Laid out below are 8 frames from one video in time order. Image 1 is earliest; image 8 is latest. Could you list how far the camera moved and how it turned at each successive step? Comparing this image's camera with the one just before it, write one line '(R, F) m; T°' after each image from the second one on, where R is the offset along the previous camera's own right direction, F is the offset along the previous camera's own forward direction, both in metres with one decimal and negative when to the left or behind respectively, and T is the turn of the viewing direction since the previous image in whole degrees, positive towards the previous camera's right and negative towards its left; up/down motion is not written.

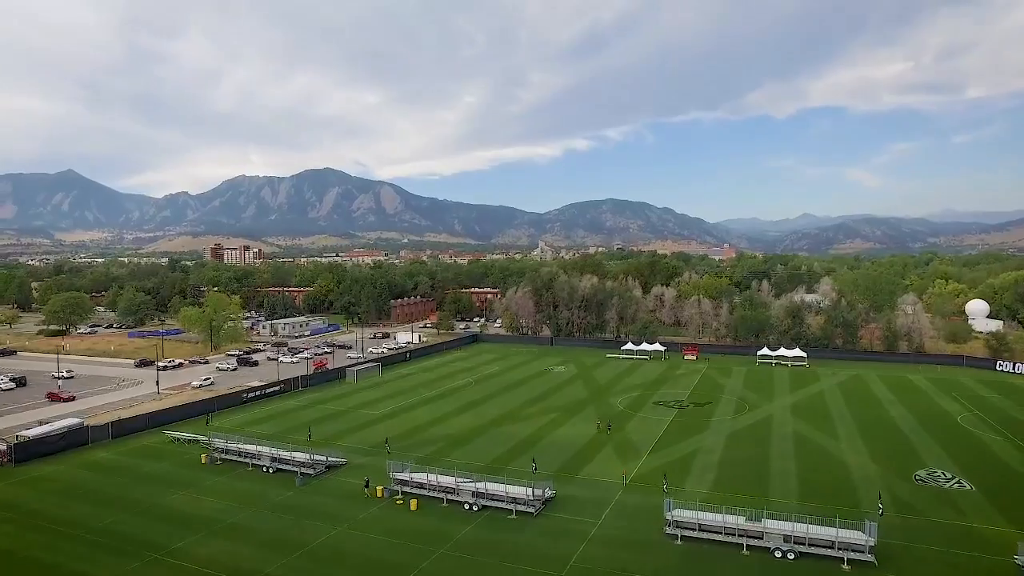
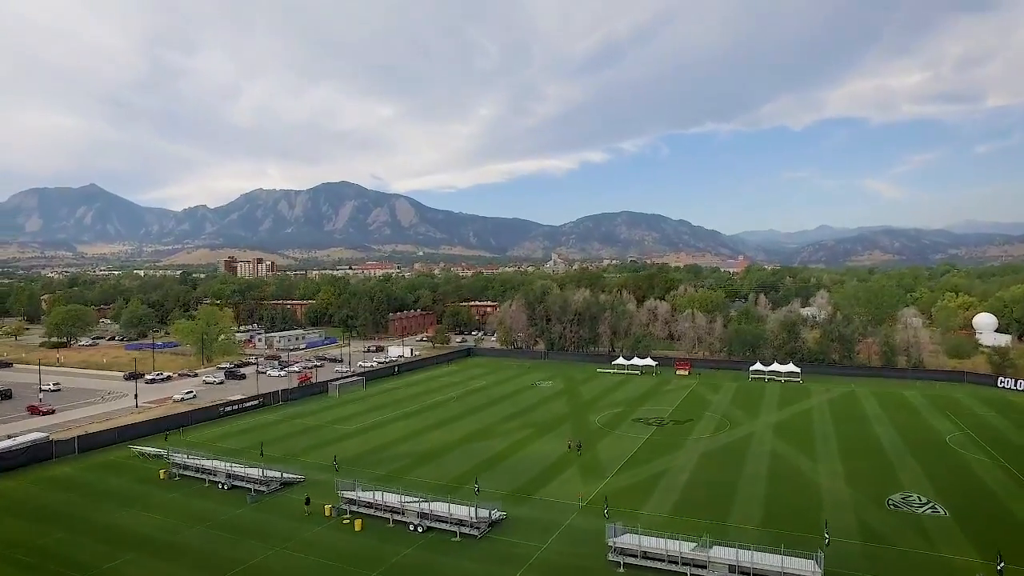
(+3.3, +0.7) m; -2°
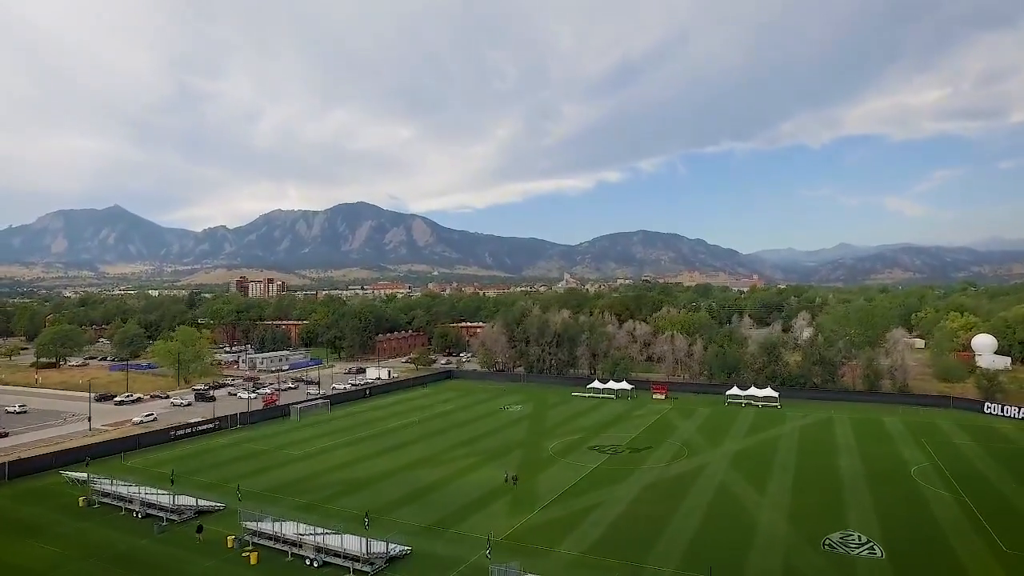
(+5.4, +1.3) m; -2°
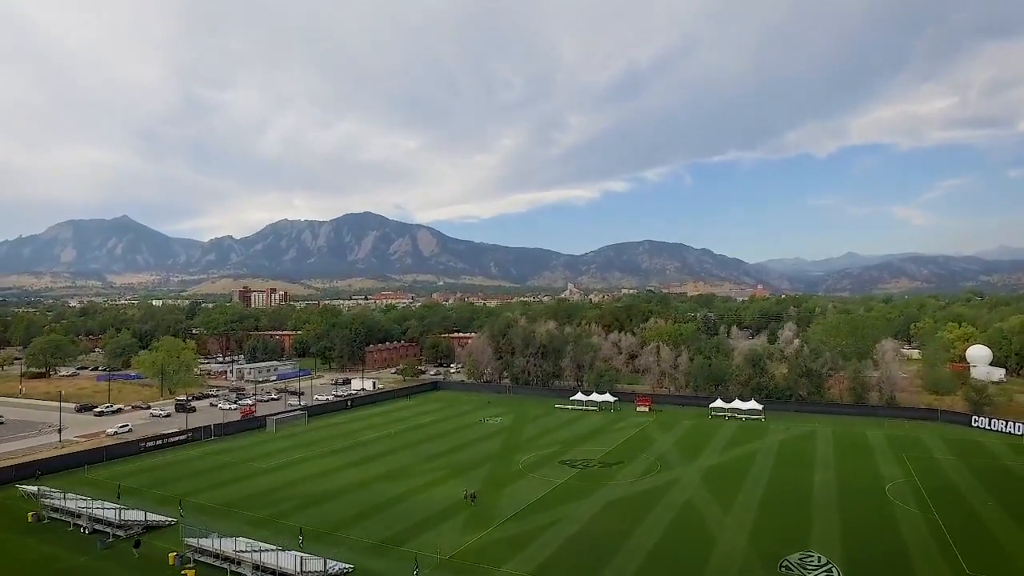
(+2.9, +0.7) m; -1°
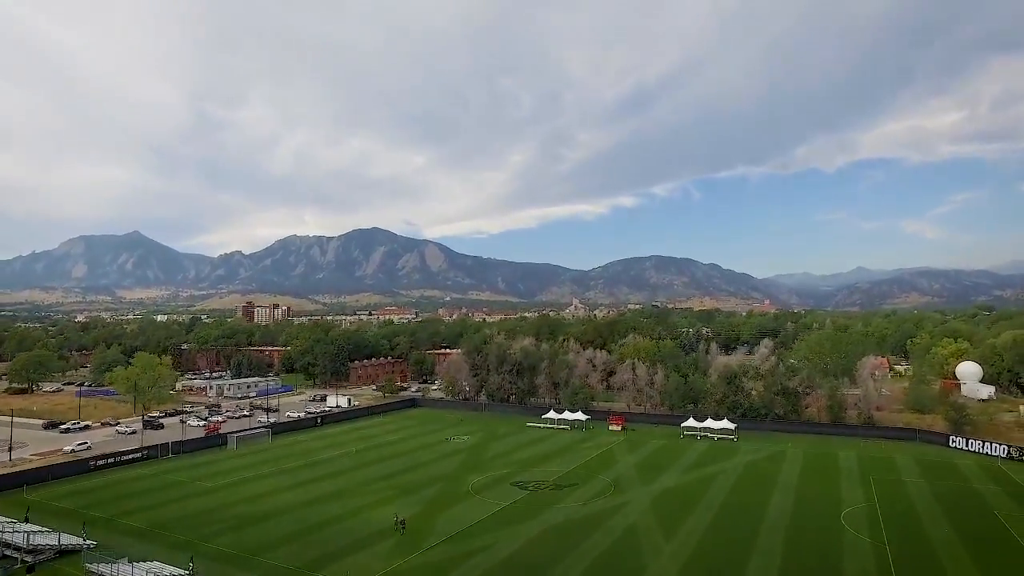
(+4.5, +1.1) m; -1°
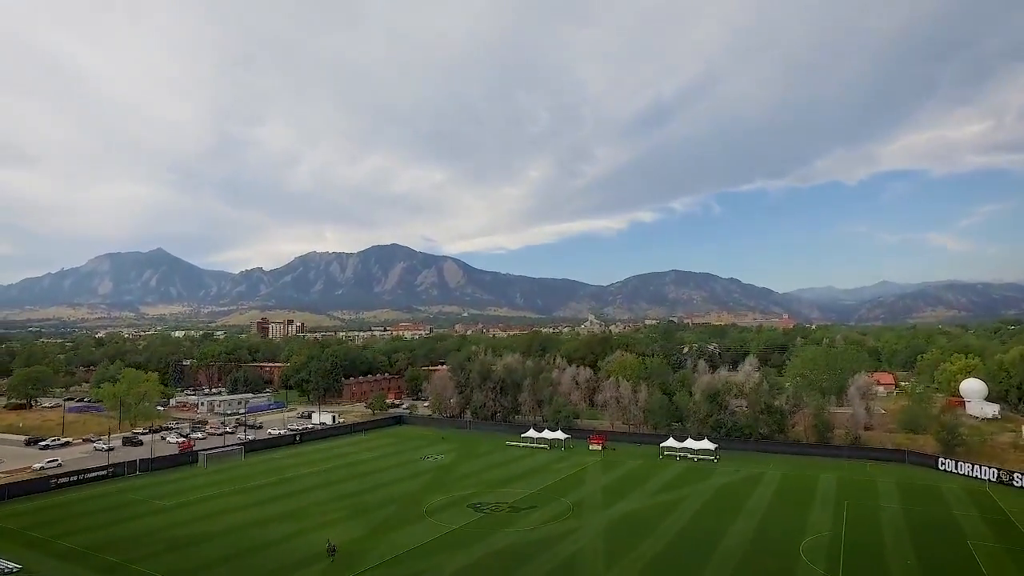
(+4.7, +1.1) m; -2°
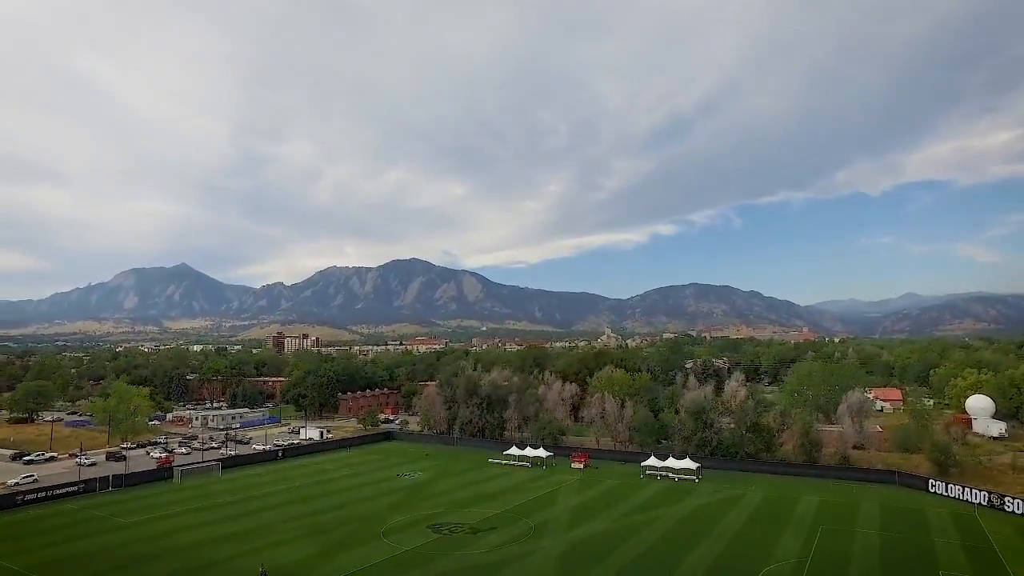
(+4.3, +1.0) m; -2°
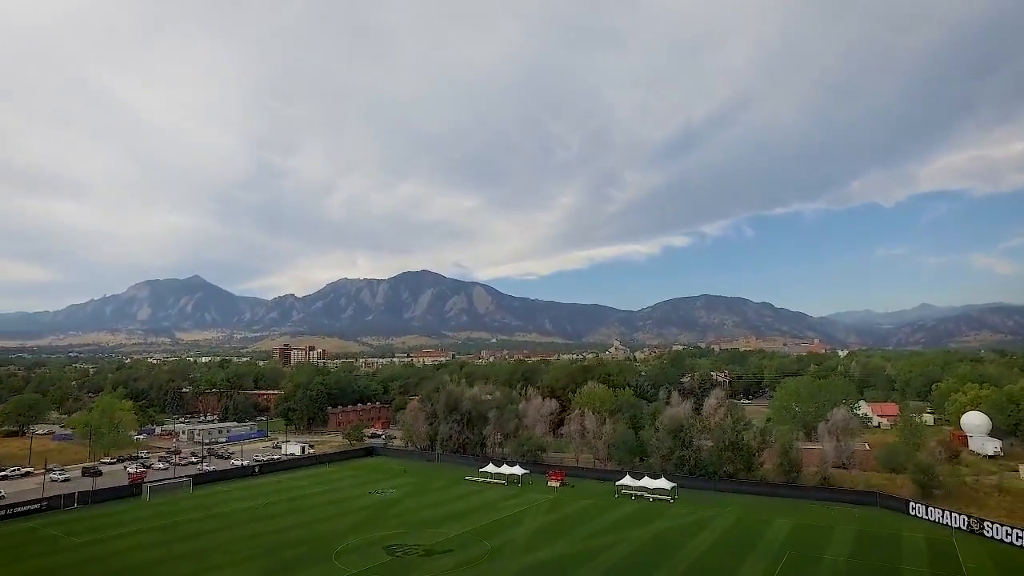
(+3.8, +1.0) m; -1°
